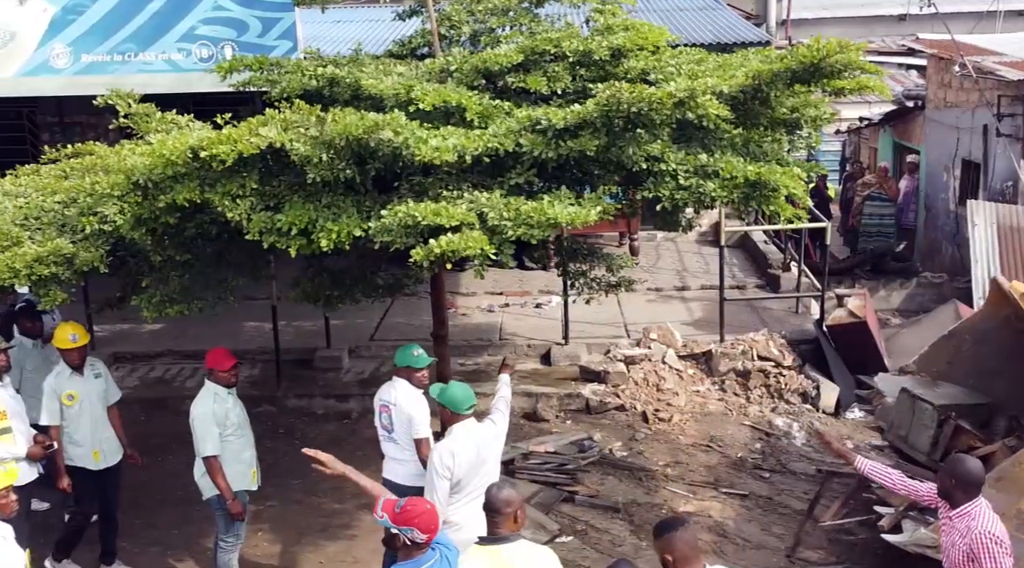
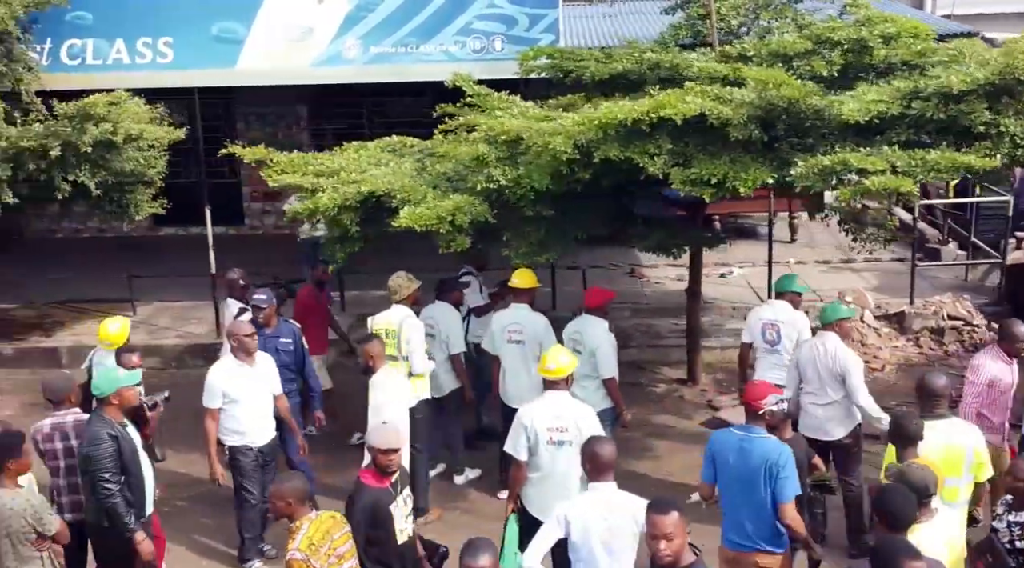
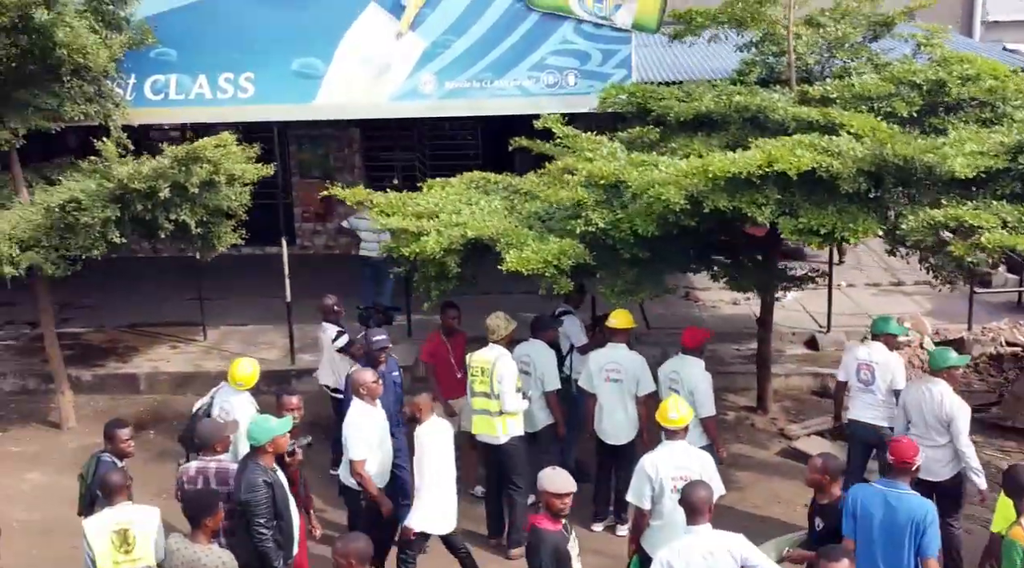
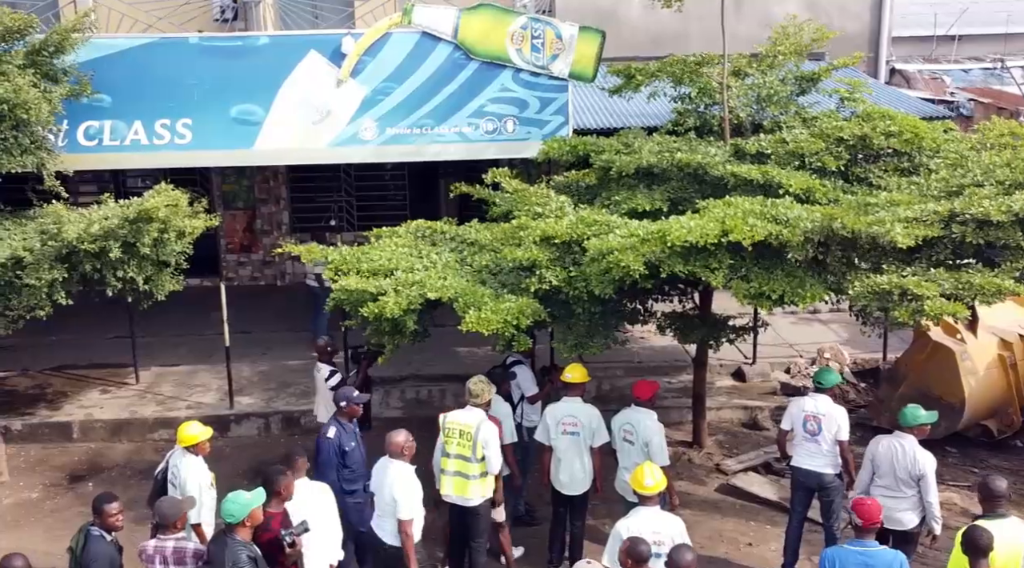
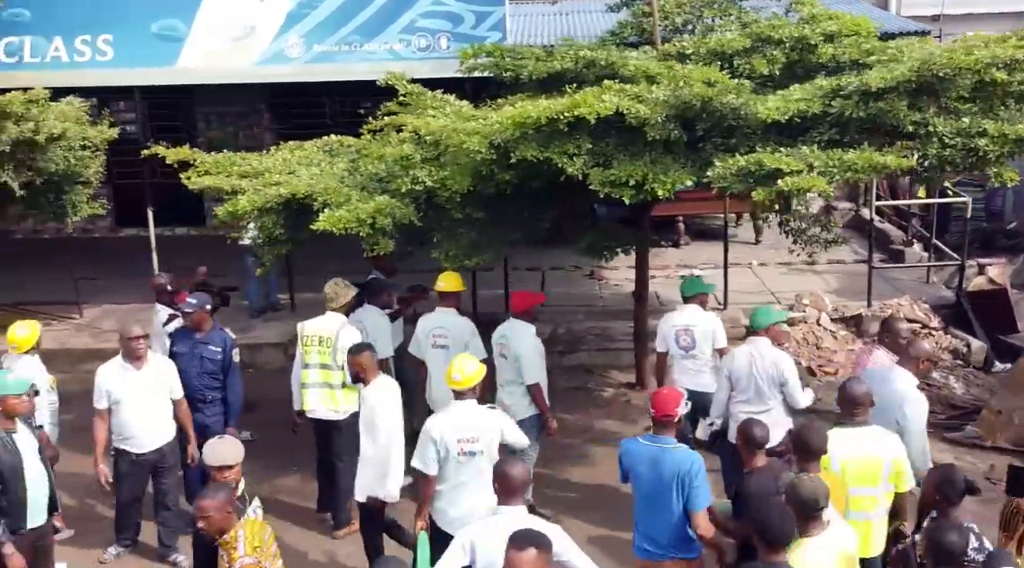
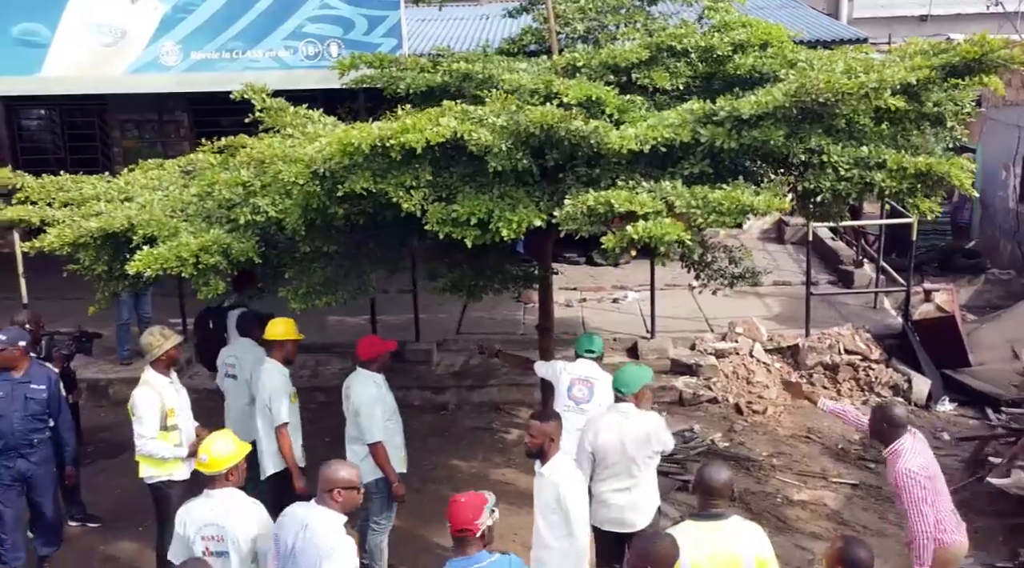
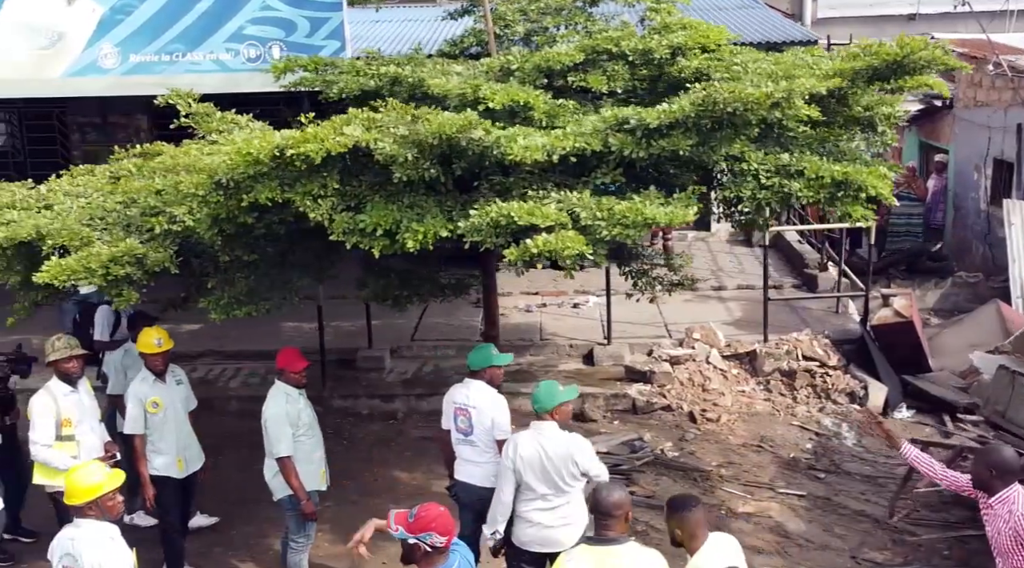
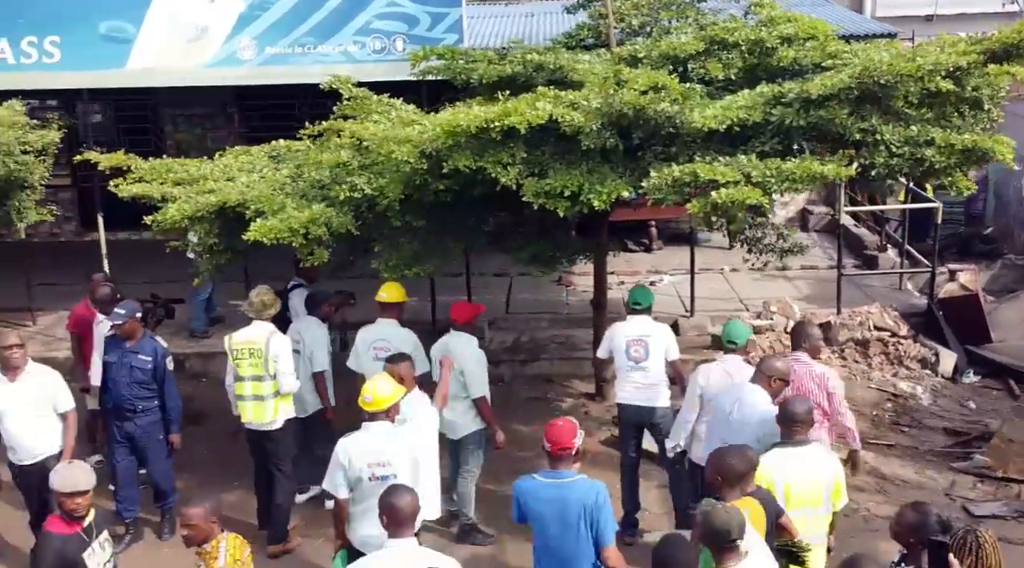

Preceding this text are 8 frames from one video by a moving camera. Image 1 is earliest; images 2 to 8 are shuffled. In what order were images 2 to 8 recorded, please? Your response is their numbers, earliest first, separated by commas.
7, 6, 8, 5, 2, 3, 4
